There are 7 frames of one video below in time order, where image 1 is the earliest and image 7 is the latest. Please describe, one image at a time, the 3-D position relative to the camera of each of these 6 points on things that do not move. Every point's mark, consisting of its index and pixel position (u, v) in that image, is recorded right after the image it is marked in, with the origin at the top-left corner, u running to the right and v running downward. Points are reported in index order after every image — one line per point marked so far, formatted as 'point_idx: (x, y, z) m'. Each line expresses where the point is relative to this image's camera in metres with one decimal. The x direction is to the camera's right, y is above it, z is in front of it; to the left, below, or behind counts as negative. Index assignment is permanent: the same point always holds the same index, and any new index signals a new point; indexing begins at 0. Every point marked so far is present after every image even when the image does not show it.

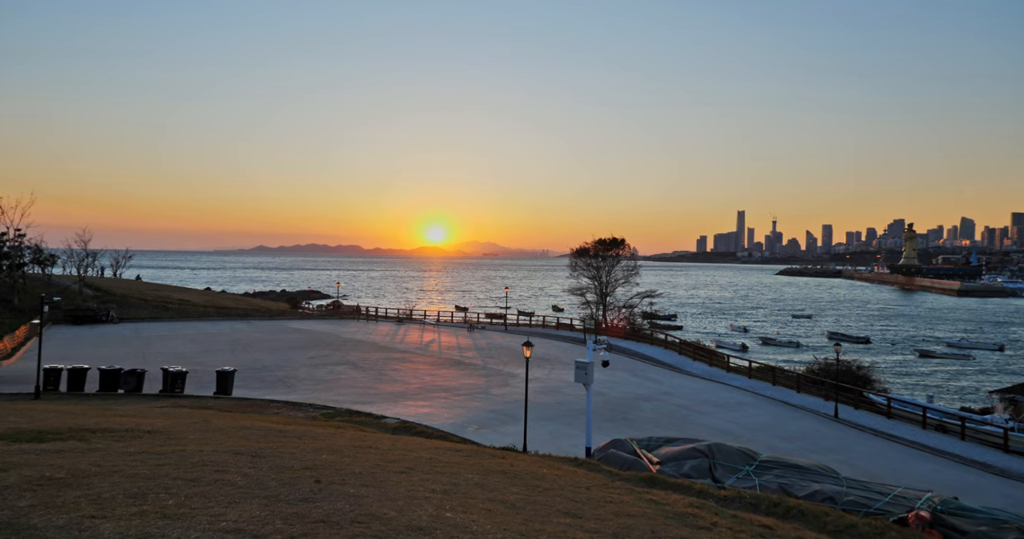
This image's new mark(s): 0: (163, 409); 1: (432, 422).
0: (-7.5, -3.0, +15.4) m
1: (-2.0, -3.9, +18.2) m
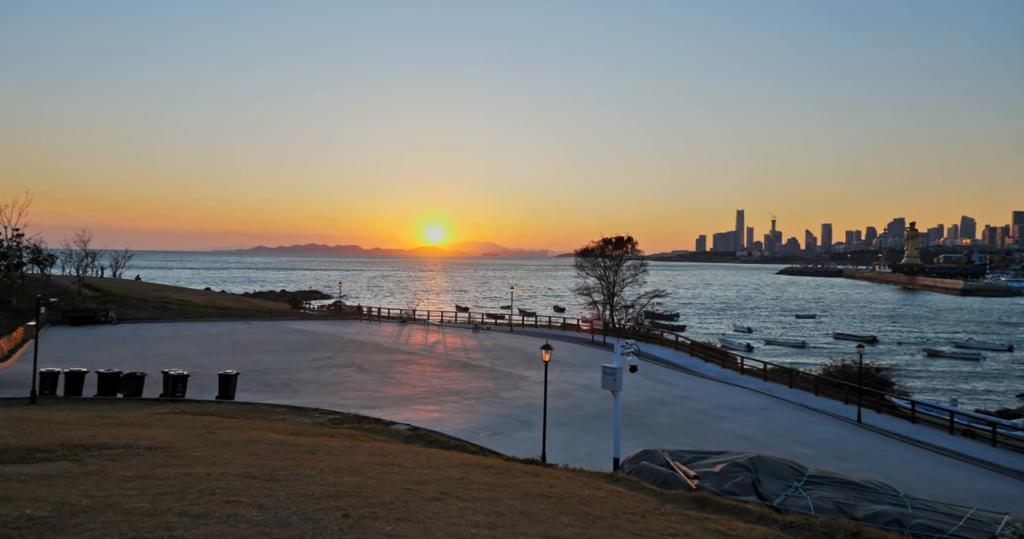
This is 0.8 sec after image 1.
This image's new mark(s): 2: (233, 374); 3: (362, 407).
0: (-7.2, -3.0, +14.7) m
1: (-1.6, -3.9, +17.5) m
2: (-7.8, -2.9, +19.9) m
3: (-4.1, -3.8, +19.7) m
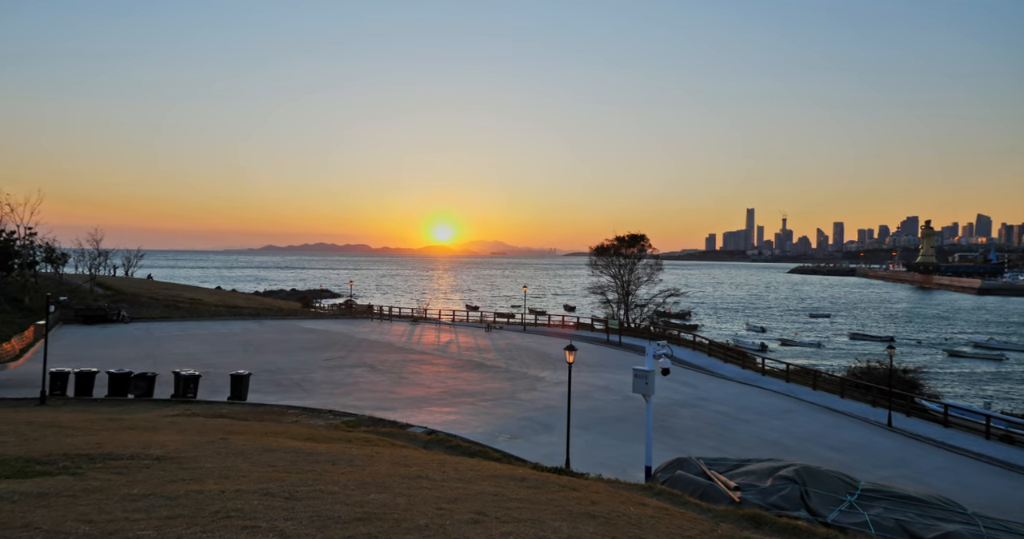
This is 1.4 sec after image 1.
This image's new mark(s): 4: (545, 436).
0: (-6.7, -3.0, +14.3) m
1: (-1.2, -3.9, +17.0) m
2: (-7.3, -2.8, +19.5) m
3: (-3.6, -3.7, +19.3) m
4: (+0.8, -4.0, +17.1) m
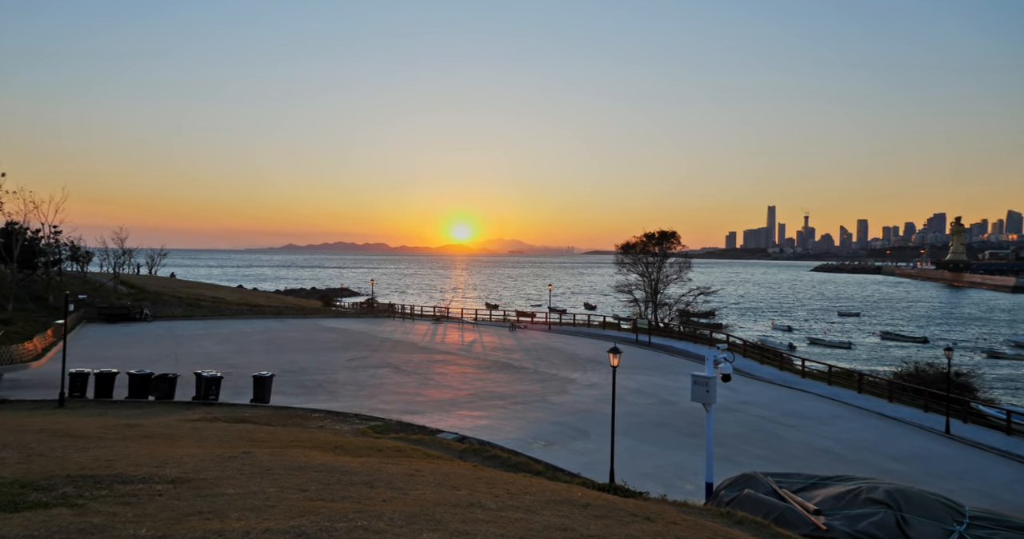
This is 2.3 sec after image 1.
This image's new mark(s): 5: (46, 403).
0: (-6.0, -2.9, +13.6) m
1: (-0.4, -3.8, +16.2) m
2: (-6.4, -2.8, +18.8) m
3: (-2.8, -3.7, +18.5) m
4: (+1.6, -3.9, +16.2) m
5: (-11.1, -3.2, +17.0) m
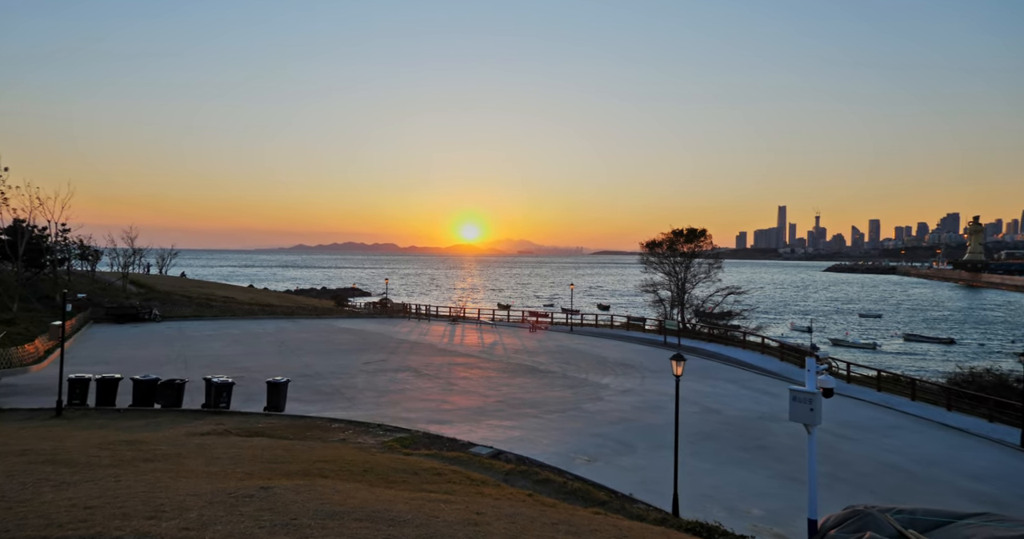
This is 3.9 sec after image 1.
0: (-5.3, -2.9, +12.2) m
1: (+0.4, -3.8, +14.7) m
2: (-5.6, -2.7, +17.4) m
3: (-1.9, -3.6, +17.1) m
4: (+2.4, -3.9, +14.7) m
5: (-10.2, -3.1, +15.6) m
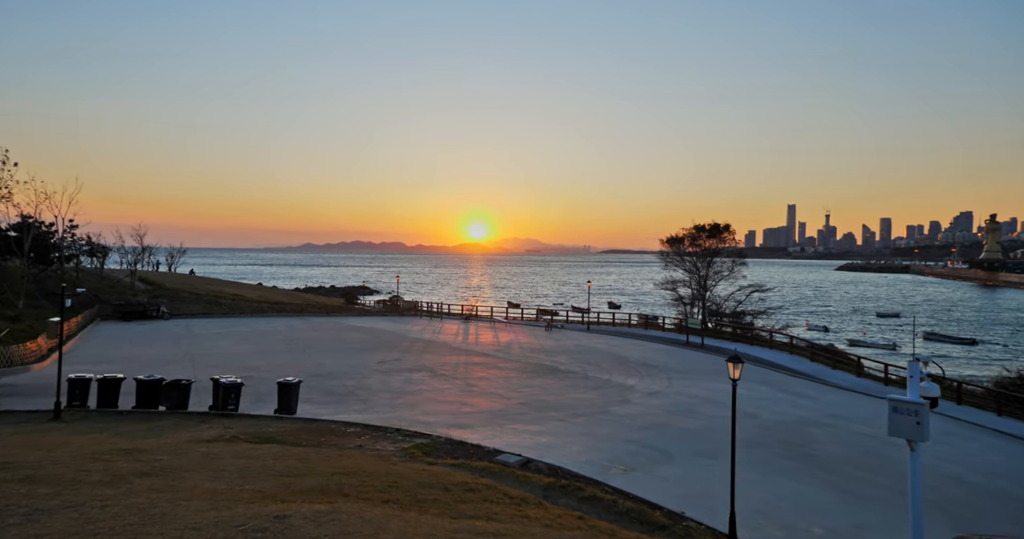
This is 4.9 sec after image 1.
0: (-4.7, -2.8, +11.2) m
1: (+1.0, -3.6, +13.6) m
2: (-5.0, -2.6, +16.4) m
3: (-1.4, -3.5, +16.0) m
4: (+3.0, -3.8, +13.6) m
5: (-9.7, -3.0, +14.7) m
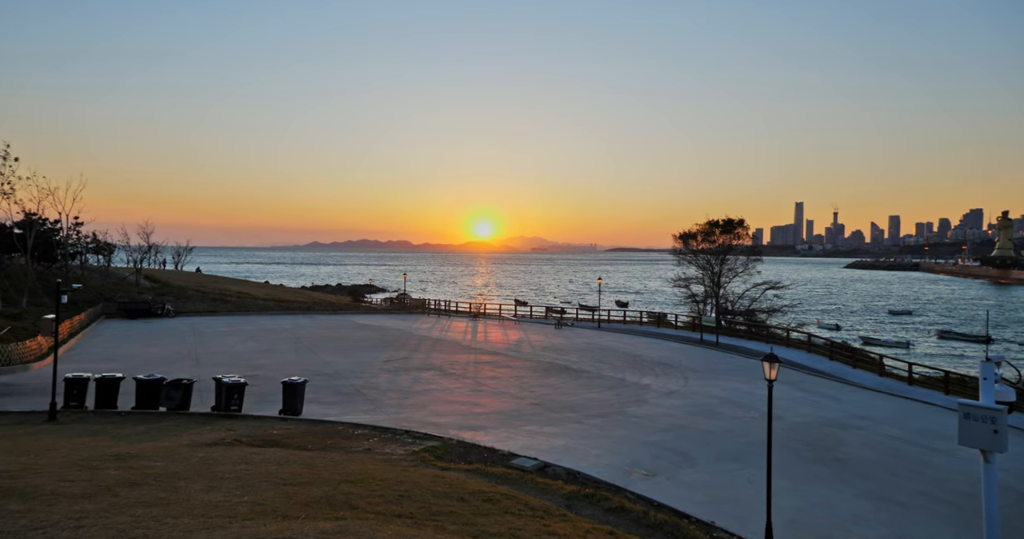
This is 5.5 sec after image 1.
0: (-4.5, -2.7, +10.5) m
1: (+1.3, -3.5, +12.9) m
2: (-4.7, -2.5, +15.8) m
3: (-1.1, -3.4, +15.3) m
4: (+3.2, -3.7, +12.9) m
5: (-9.4, -2.9, +14.1) m
